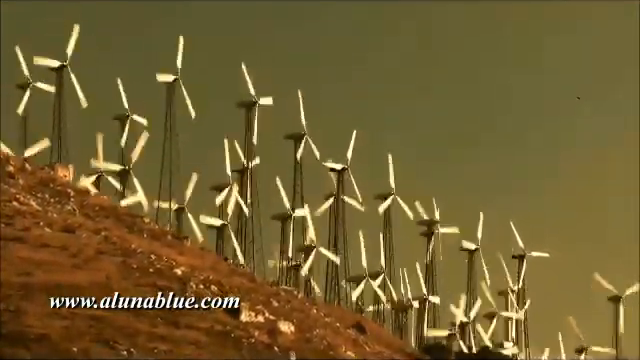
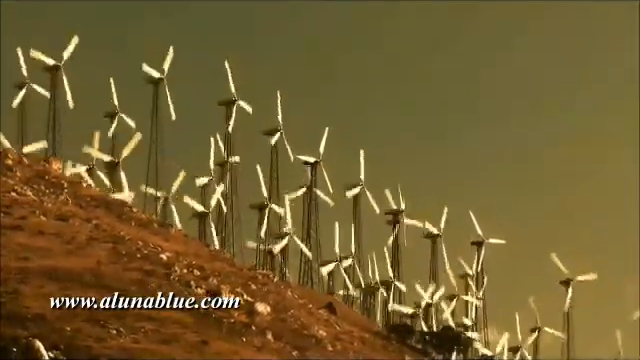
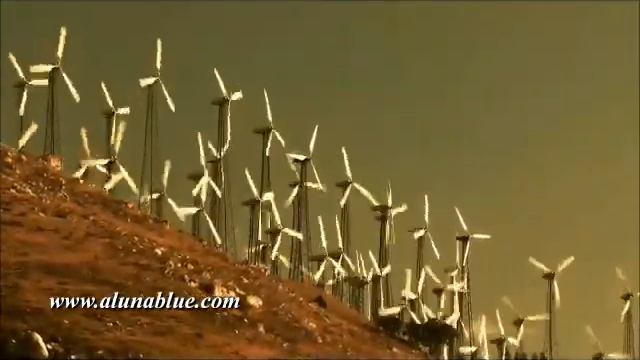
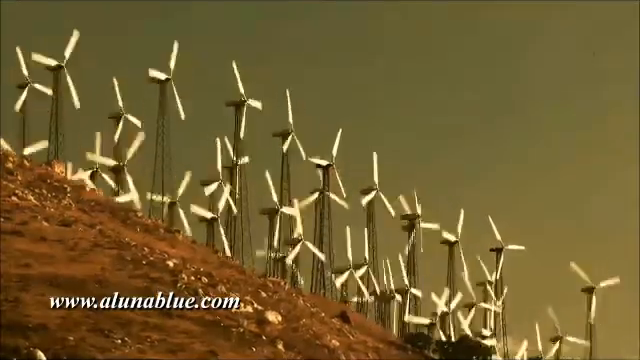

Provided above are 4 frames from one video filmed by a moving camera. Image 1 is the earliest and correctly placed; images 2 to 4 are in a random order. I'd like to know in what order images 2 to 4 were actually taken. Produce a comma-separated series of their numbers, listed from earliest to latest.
4, 2, 3
